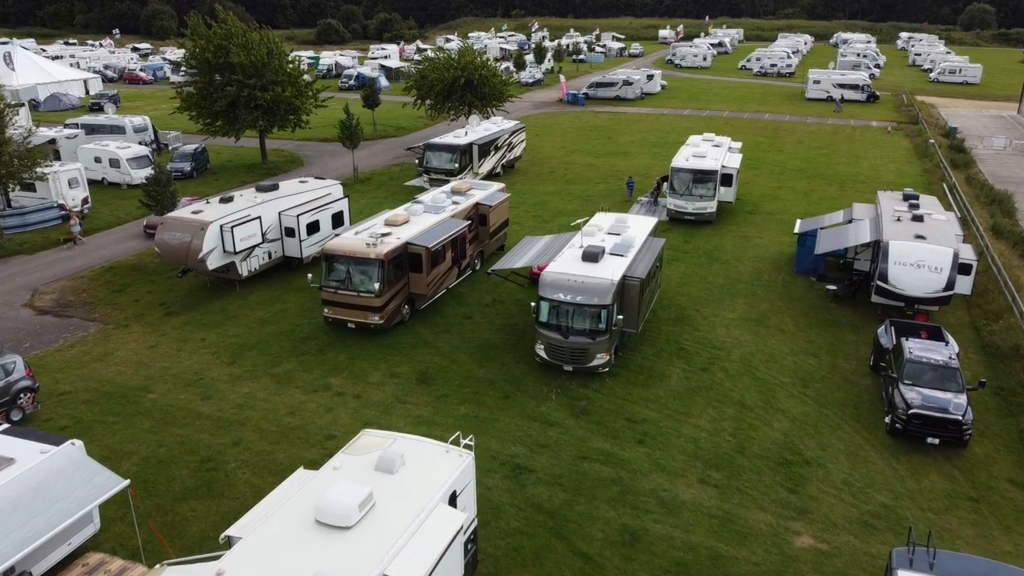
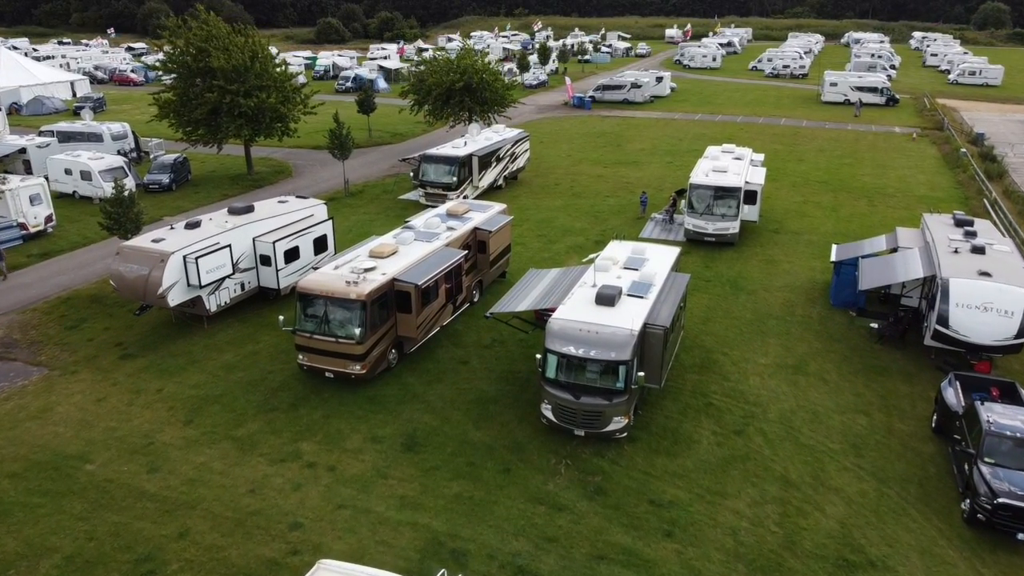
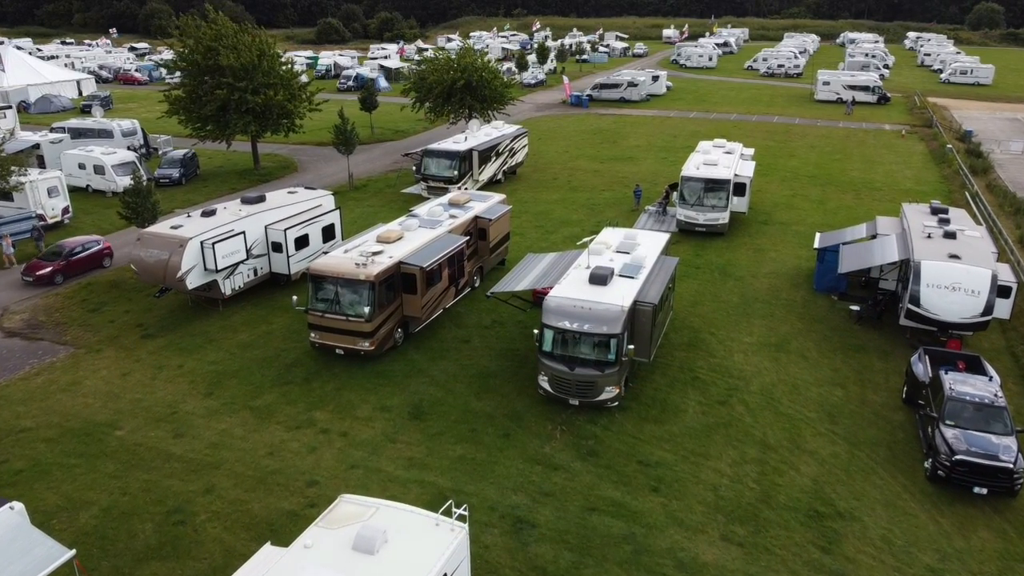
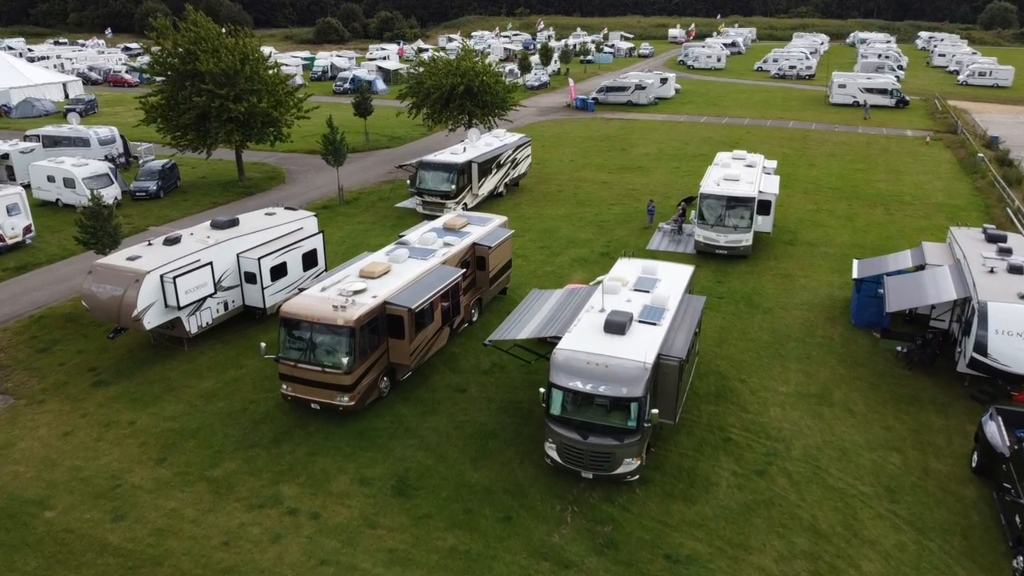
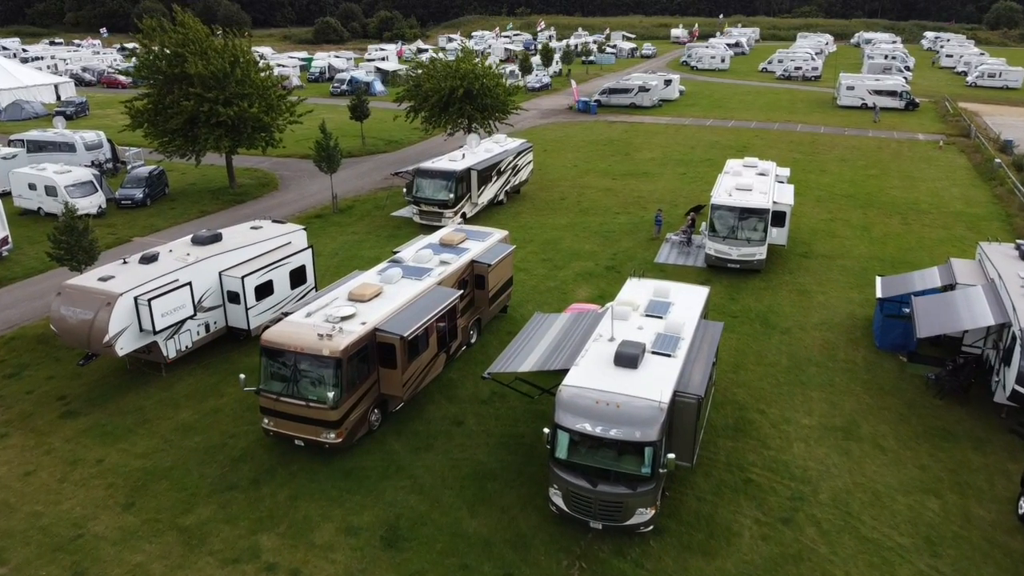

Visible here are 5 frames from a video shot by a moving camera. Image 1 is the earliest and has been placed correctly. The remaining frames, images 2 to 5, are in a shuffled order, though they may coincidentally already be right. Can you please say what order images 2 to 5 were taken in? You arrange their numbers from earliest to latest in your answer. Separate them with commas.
3, 2, 4, 5
